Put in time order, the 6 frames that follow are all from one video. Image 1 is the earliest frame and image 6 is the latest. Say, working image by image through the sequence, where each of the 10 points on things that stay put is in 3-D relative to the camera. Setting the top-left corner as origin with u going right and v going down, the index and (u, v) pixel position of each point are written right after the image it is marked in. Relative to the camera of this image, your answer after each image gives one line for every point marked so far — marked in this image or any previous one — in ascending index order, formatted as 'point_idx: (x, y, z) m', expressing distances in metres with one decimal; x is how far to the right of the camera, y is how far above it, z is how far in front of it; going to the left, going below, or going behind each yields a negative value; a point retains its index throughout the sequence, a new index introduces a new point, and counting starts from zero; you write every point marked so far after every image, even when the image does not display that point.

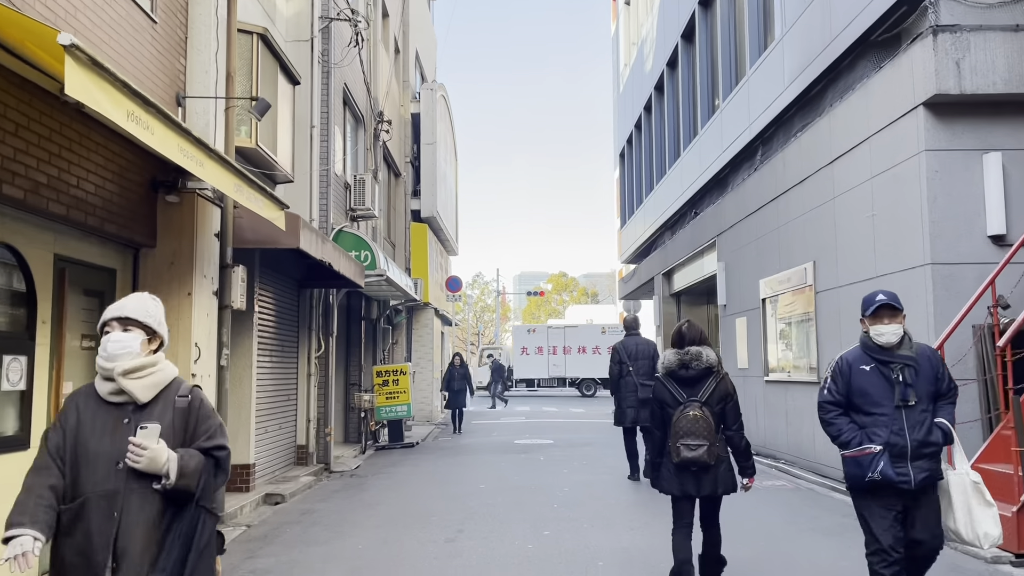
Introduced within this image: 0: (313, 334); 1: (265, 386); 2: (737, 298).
0: (-2.7, -0.6, +10.9) m
1: (-2.9, -1.1, +9.3) m
2: (+3.5, -0.2, +12.4) m
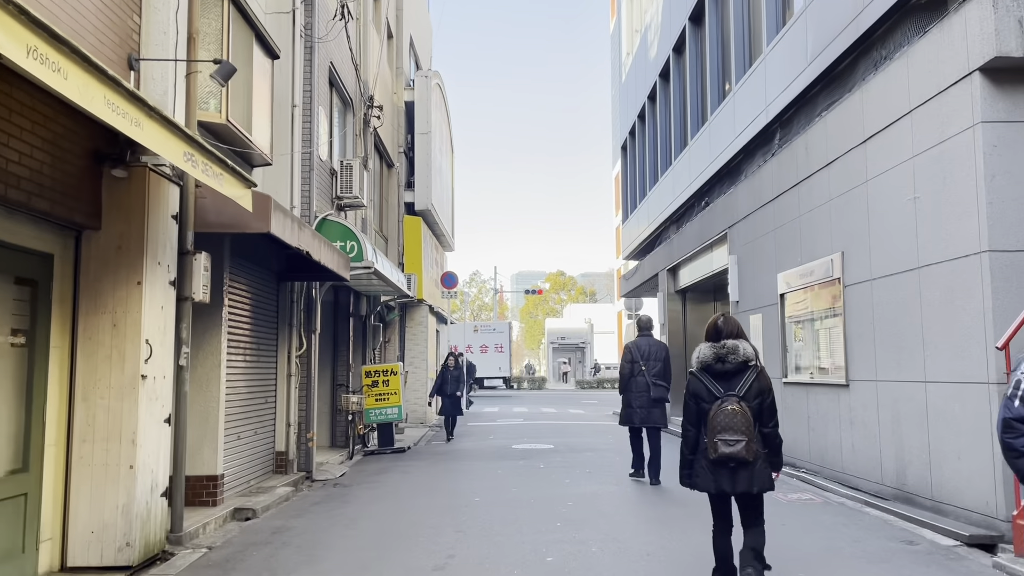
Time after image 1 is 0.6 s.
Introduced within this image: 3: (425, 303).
0: (-2.8, -0.5, +10.1) m
1: (-2.9, -1.0, +8.4) m
2: (+3.5, -0.1, +11.6) m
3: (-2.1, -0.3, +19.4) m
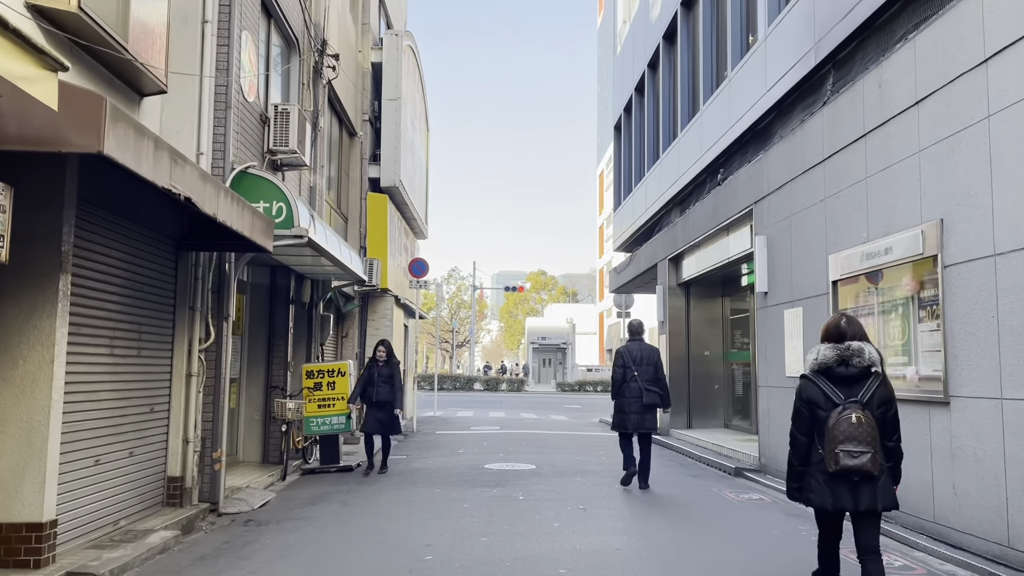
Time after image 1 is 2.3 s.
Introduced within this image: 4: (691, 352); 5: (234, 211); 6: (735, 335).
0: (-3.0, -0.3, +7.6) m
1: (-3.1, -0.8, +6.0) m
2: (+3.2, +0.1, +9.3) m
3: (-2.6, -0.1, +17.0) m
4: (+3.4, -1.2, +15.0) m
5: (-2.3, +0.6, +6.5) m
6: (+4.1, -0.9, +14.7) m
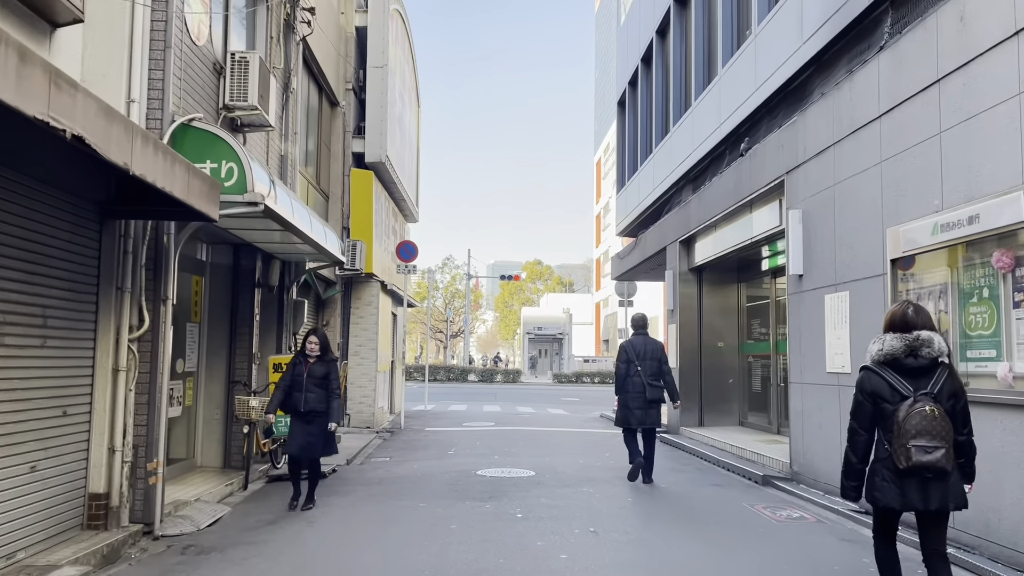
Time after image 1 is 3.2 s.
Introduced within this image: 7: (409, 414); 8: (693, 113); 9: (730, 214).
0: (-3.0, -0.1, +6.3) m
1: (-3.1, -0.6, +4.7) m
2: (+3.2, +0.2, +8.0) m
3: (-2.7, +0.2, +15.7) m
4: (+3.3, -0.9, +13.8) m
5: (-2.3, +0.8, +5.2) m
6: (+4.0, -0.6, +13.4) m
7: (-2.5, -3.1, +19.6) m
8: (+3.0, +2.9, +13.3) m
9: (+3.1, +1.1, +11.4) m
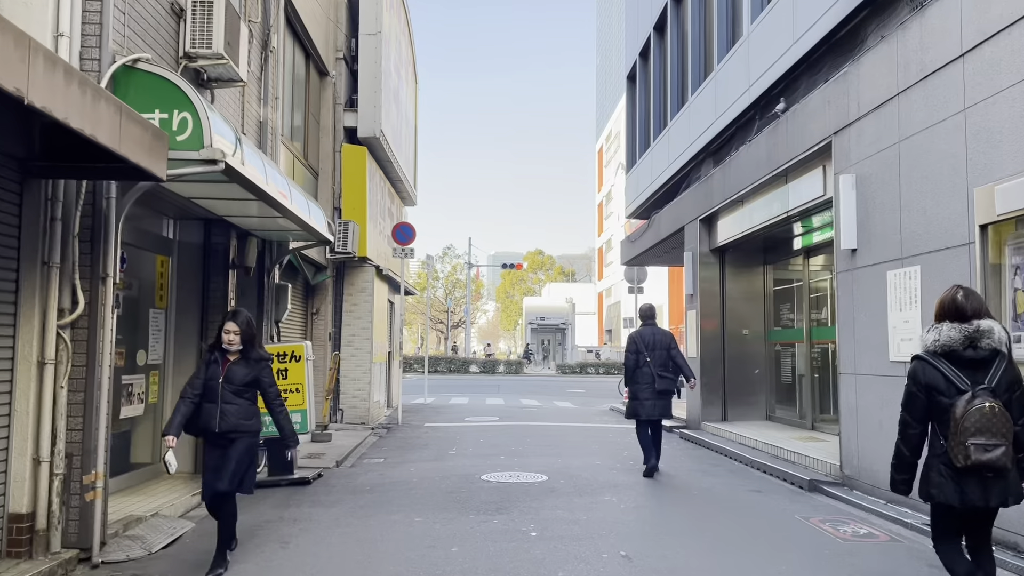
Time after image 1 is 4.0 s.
0: (-2.9, +0.1, +5.2) m
1: (-3.0, -0.5, +3.6) m
2: (+3.2, +0.5, +6.9) m
3: (-2.6, +0.5, +14.5) m
4: (+3.4, -0.7, +12.6) m
5: (-2.2, +1.0, +4.1) m
6: (+4.1, -0.3, +12.3) m
7: (-2.4, -2.8, +18.5) m
8: (+3.1, +3.2, +12.2) m
9: (+3.2, +1.3, +10.2) m
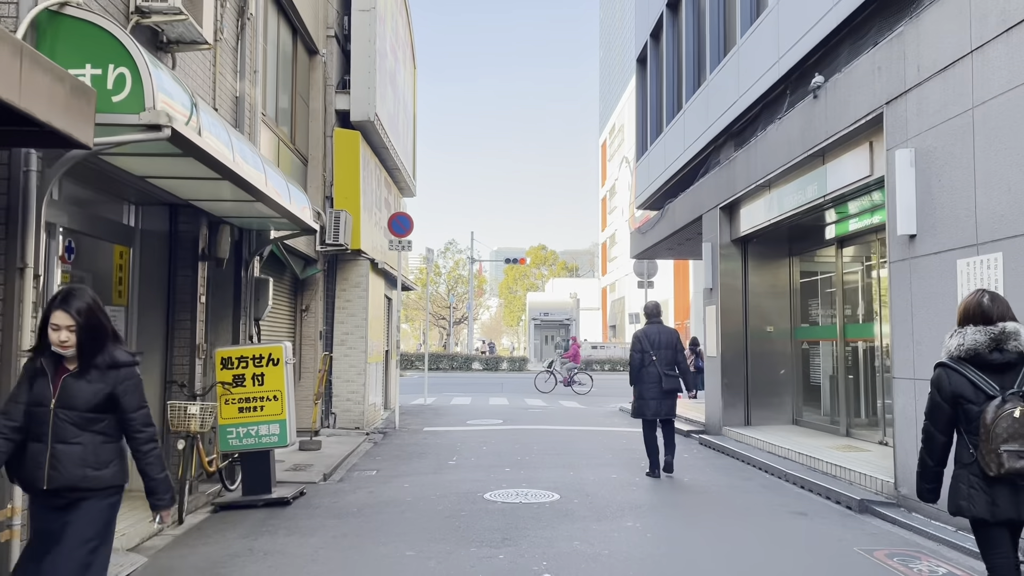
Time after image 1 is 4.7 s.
0: (-2.9, +0.1, +4.2) m
1: (-3.0, -0.4, +2.6) m
2: (+3.3, +0.5, +5.9) m
3: (-2.5, +0.6, +13.6) m
4: (+3.5, -0.6, +11.7) m
5: (-2.2, +1.0, +3.1) m
6: (+4.2, -0.2, +11.3) m
7: (-2.3, -2.7, +17.6) m
8: (+3.2, +3.3, +11.2) m
9: (+3.3, +1.4, +9.2) m
